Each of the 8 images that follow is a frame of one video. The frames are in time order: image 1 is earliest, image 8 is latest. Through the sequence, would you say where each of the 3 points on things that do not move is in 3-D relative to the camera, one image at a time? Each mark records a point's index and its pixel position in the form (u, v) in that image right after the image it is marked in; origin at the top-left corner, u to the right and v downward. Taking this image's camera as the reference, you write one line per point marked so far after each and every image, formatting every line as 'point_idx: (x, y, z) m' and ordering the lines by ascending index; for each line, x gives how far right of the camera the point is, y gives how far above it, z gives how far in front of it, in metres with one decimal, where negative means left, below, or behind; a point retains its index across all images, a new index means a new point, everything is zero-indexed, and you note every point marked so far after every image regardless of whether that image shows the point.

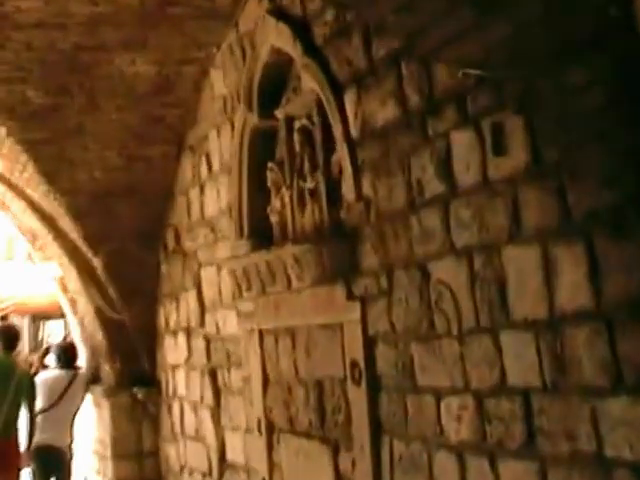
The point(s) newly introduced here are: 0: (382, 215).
0: (+0.1, 0.0, +3.3) m
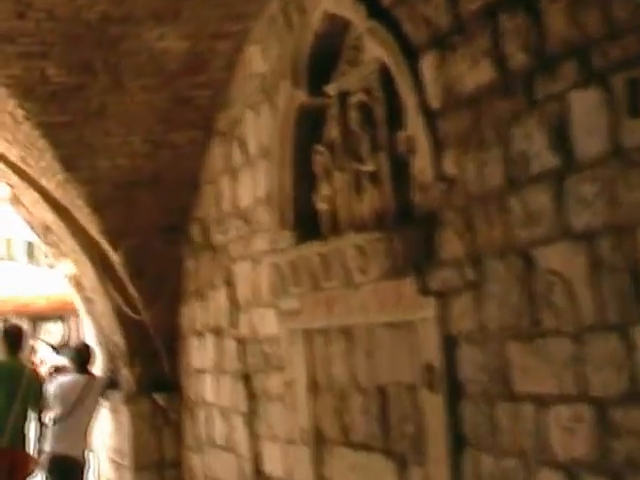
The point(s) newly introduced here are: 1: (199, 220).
0: (+0.2, +0.1, +2.9) m
1: (-0.3, +0.1, +5.2) m
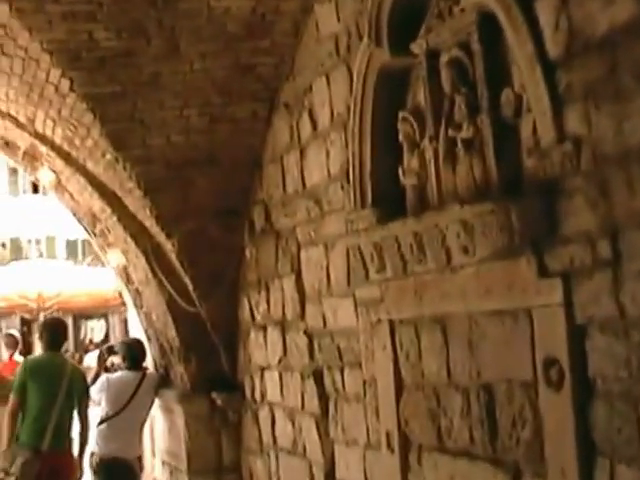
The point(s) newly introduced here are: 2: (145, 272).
0: (+0.3, +0.1, +2.4) m
1: (-0.1, +0.1, +4.8) m
2: (-0.5, -0.1, +5.4) m
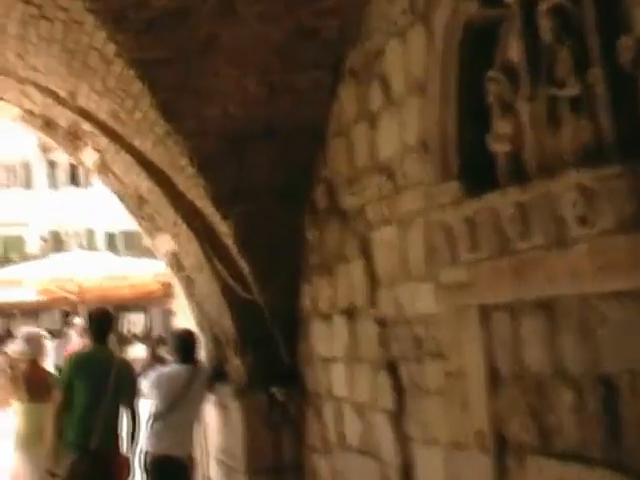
0: (+0.4, +0.1, +2.0) m
1: (0.0, +0.1, +4.4) m
2: (-0.3, 0.0, +5.1) m
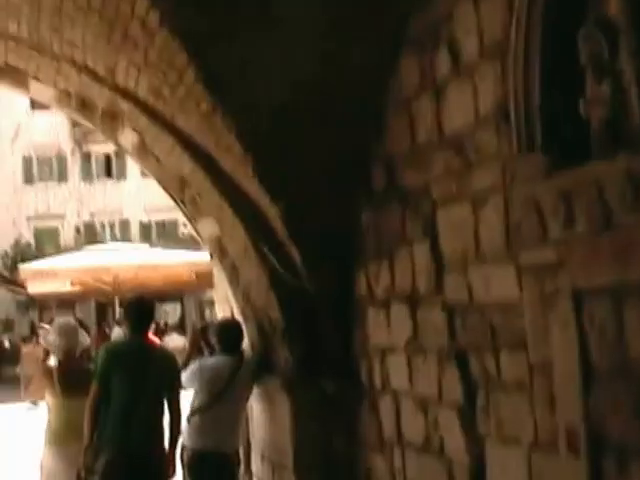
0: (+0.5, +0.2, +1.7) m
1: (+0.1, +0.2, +4.1) m
2: (-0.2, 0.0, +4.8) m
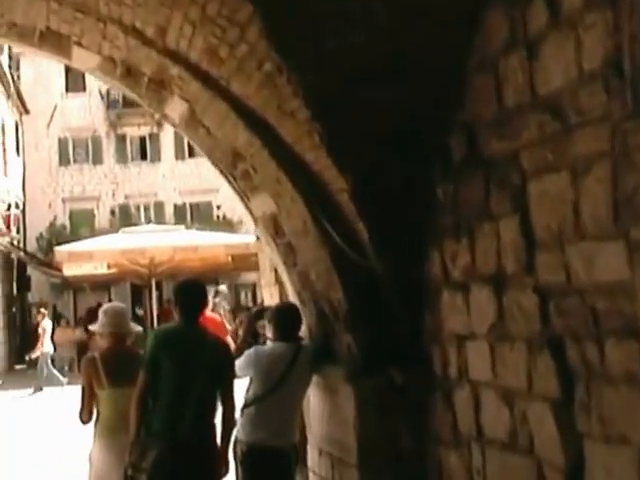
0: (+0.6, +0.2, +1.3) m
1: (+0.3, +0.2, +3.7) m
2: (0.0, 0.0, +4.4) m
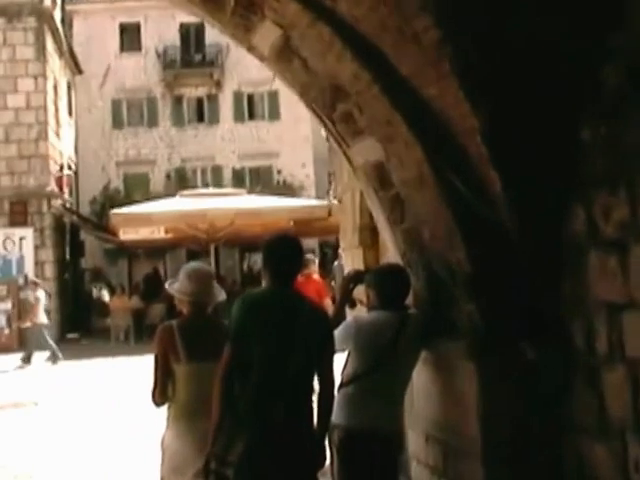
0: (+0.8, +0.2, +0.7) m
1: (+0.5, +0.3, +3.0) m
2: (+0.2, +0.1, +3.8) m
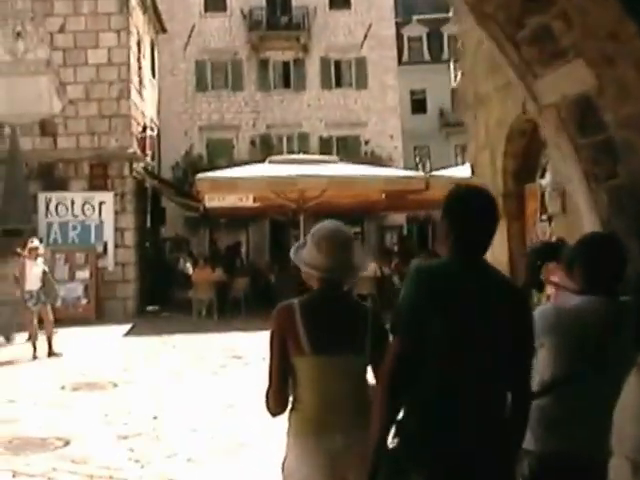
0: (+0.9, +0.2, -0.3) m
1: (+0.7, +0.3, +2.1) m
2: (+0.4, +0.2, +2.8) m
